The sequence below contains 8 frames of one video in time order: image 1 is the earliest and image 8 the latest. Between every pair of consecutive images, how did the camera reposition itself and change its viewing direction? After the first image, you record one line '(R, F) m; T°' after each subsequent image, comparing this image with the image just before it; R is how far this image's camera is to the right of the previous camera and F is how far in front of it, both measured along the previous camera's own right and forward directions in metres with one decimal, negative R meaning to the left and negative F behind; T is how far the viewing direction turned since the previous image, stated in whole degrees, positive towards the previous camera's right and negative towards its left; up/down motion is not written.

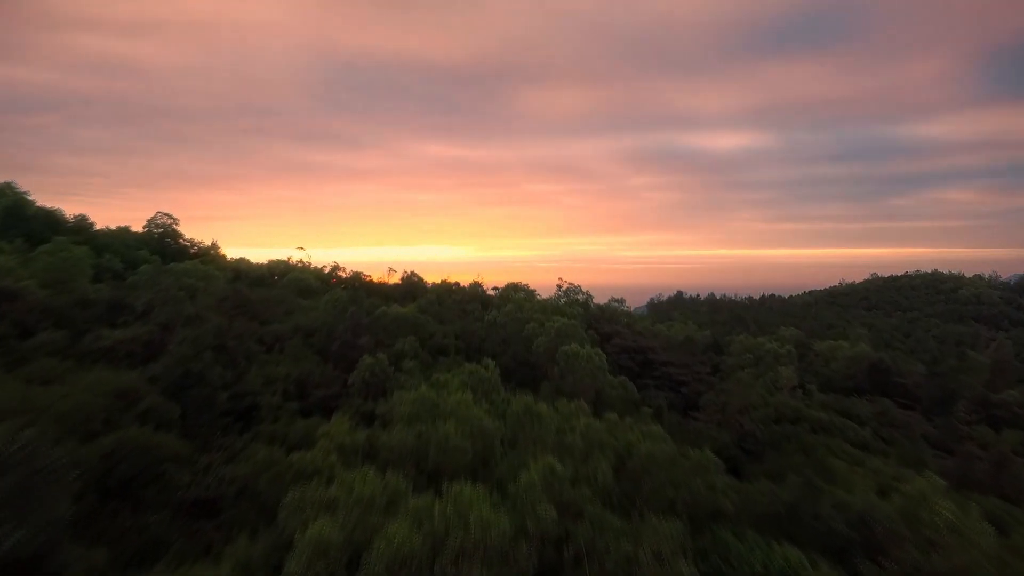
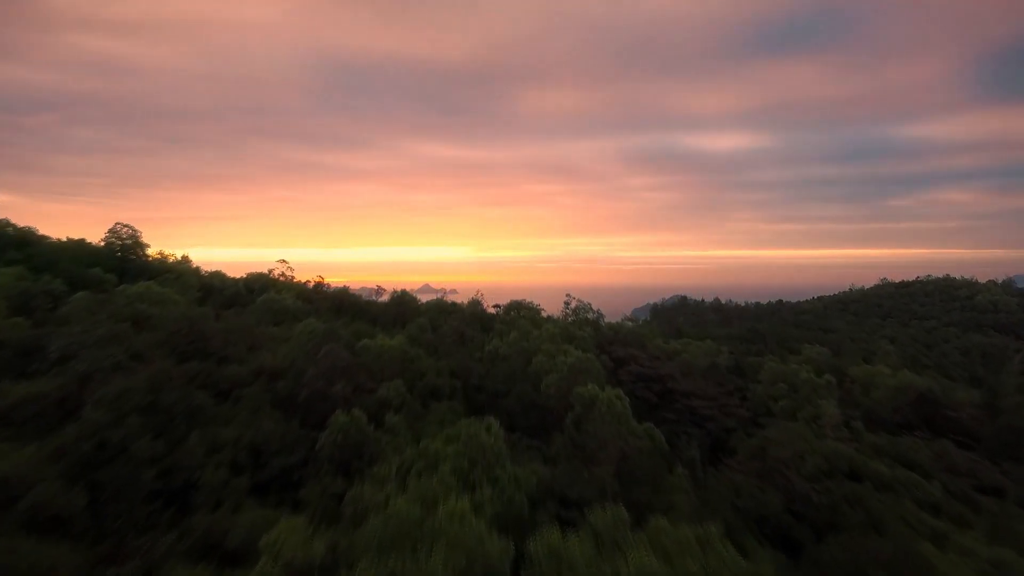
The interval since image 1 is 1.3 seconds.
(-0.2, +1.5) m; 0°
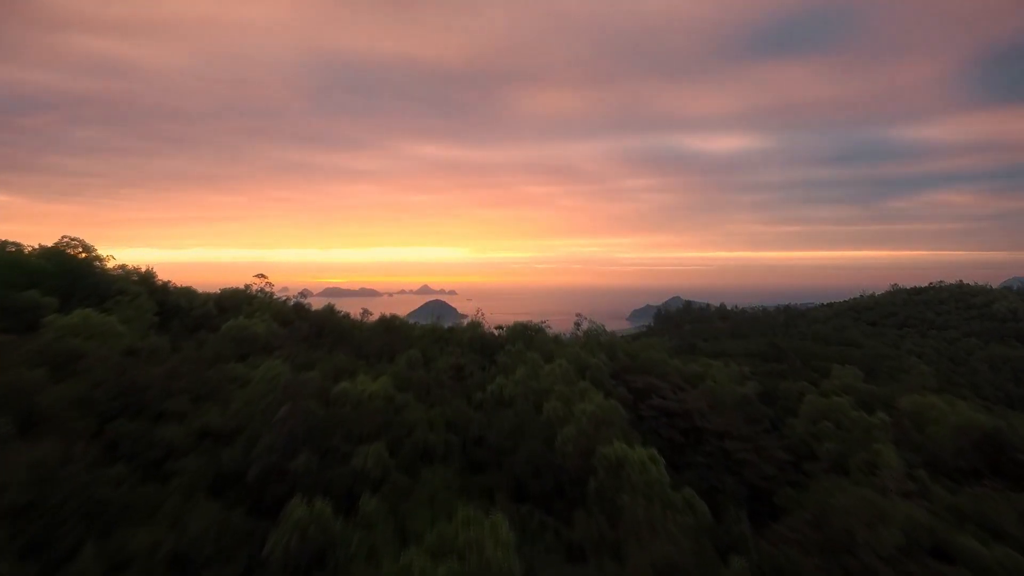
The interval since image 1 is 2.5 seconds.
(-0.2, +1.6) m; 0°
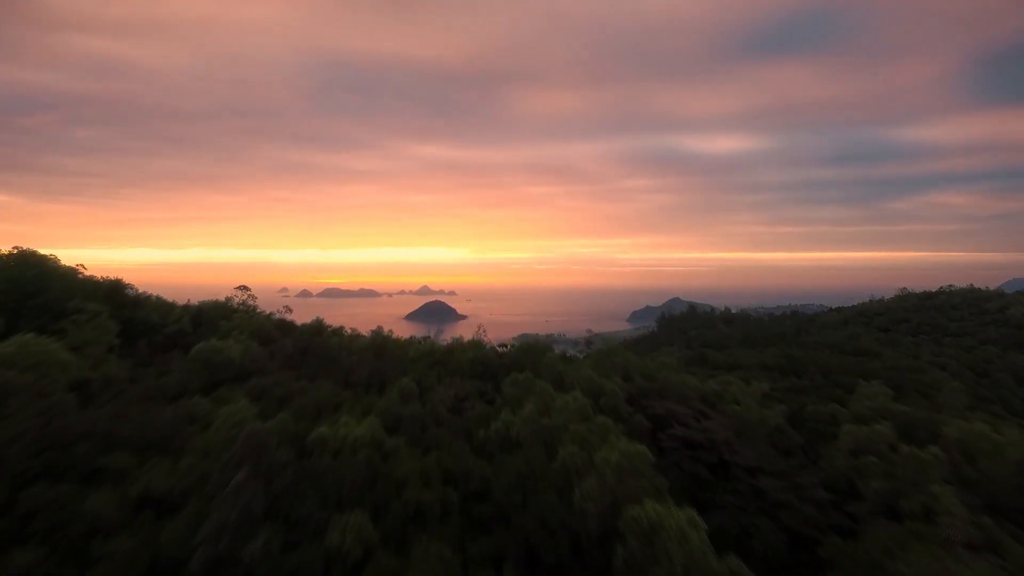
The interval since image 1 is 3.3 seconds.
(-0.2, +1.2) m; 0°
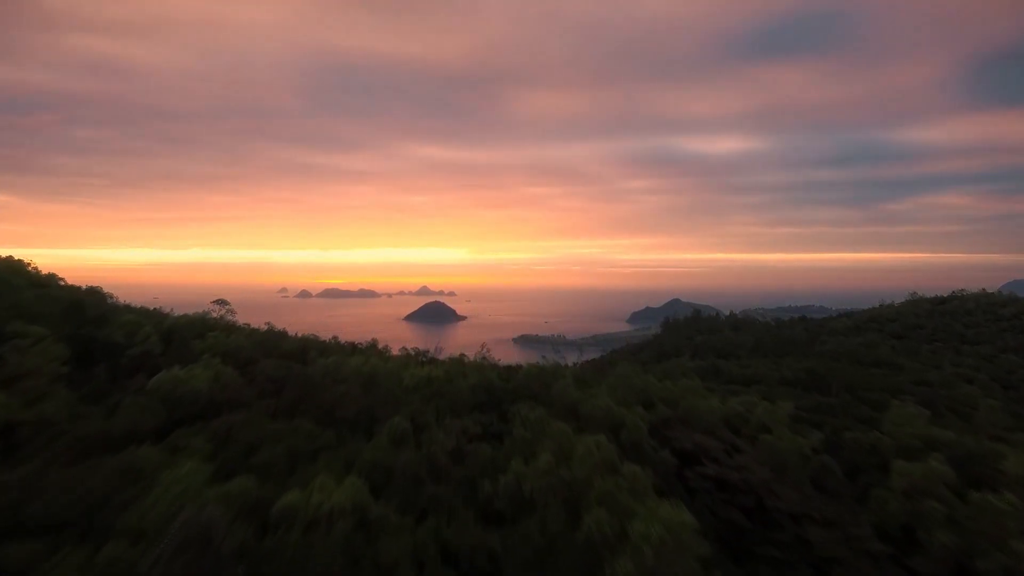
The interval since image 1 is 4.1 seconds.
(-0.2, +1.2) m; 0°
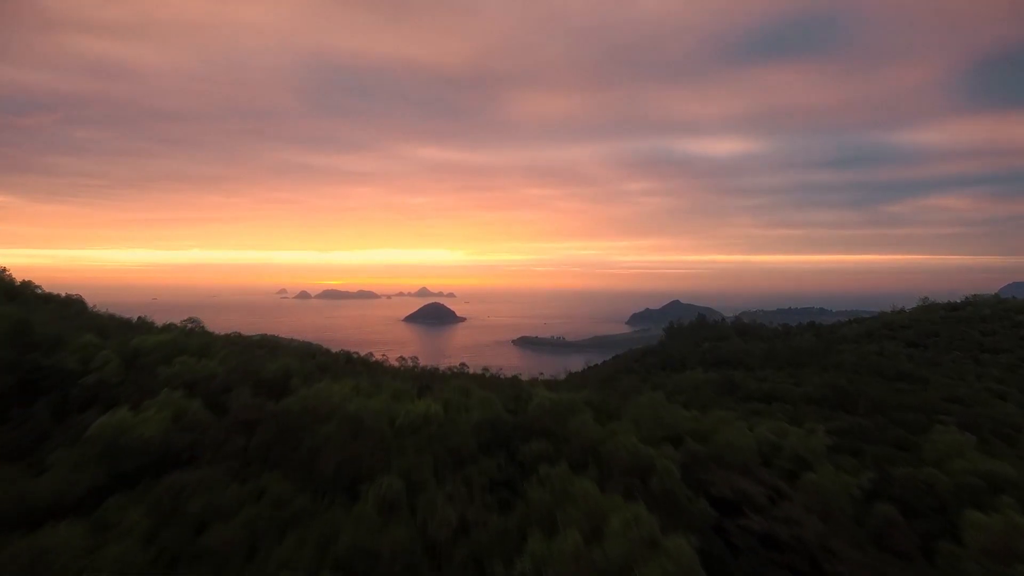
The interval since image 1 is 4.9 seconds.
(-0.3, +1.3) m; 0°
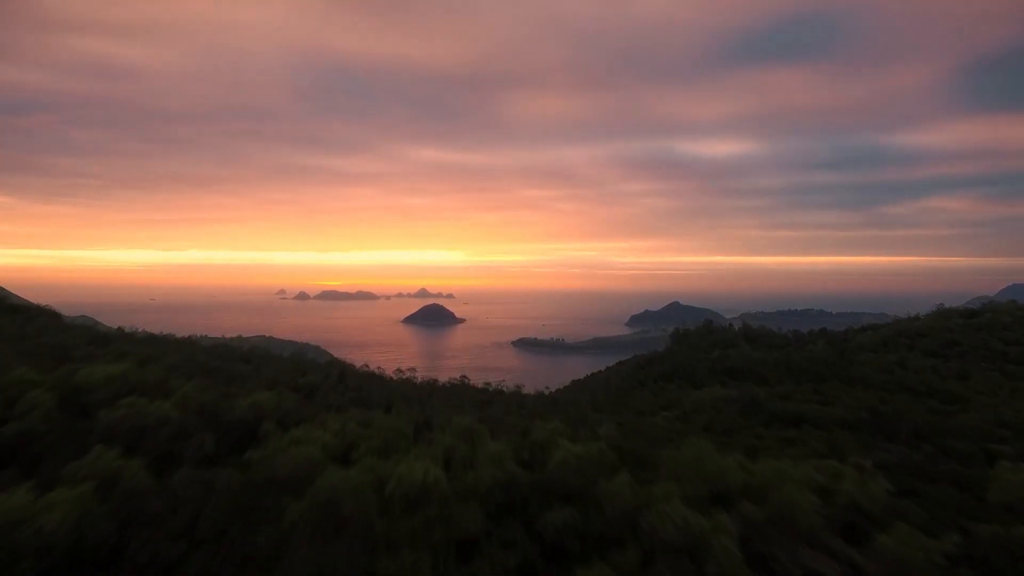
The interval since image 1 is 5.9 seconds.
(-0.4, +1.6) m; 0°
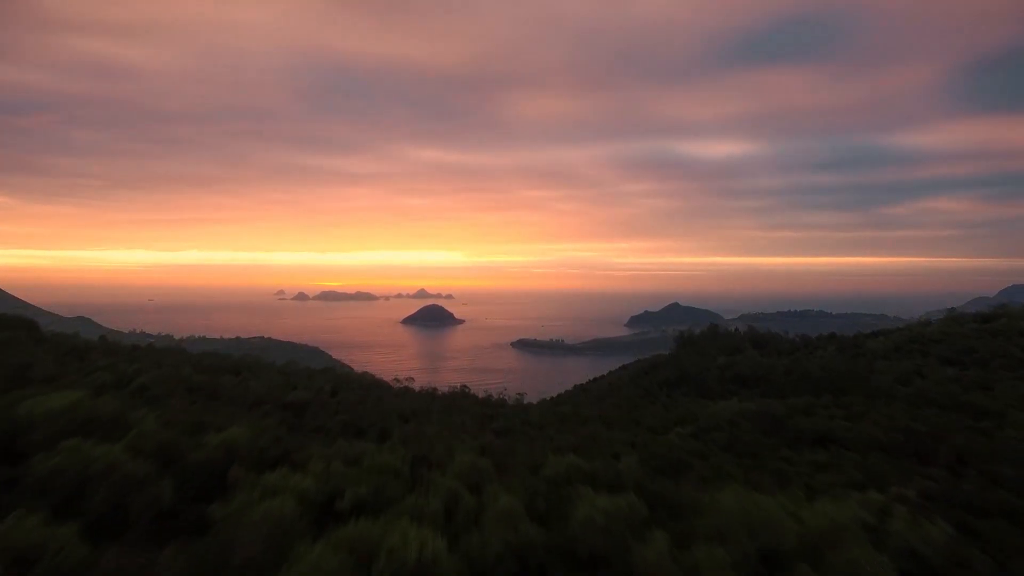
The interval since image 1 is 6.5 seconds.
(-0.2, +1.2) m; 0°
